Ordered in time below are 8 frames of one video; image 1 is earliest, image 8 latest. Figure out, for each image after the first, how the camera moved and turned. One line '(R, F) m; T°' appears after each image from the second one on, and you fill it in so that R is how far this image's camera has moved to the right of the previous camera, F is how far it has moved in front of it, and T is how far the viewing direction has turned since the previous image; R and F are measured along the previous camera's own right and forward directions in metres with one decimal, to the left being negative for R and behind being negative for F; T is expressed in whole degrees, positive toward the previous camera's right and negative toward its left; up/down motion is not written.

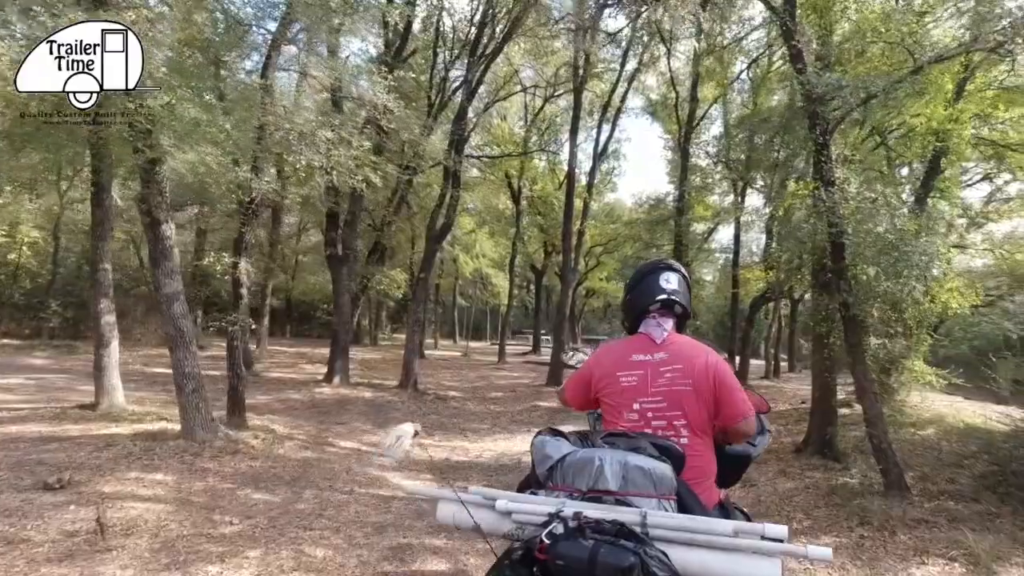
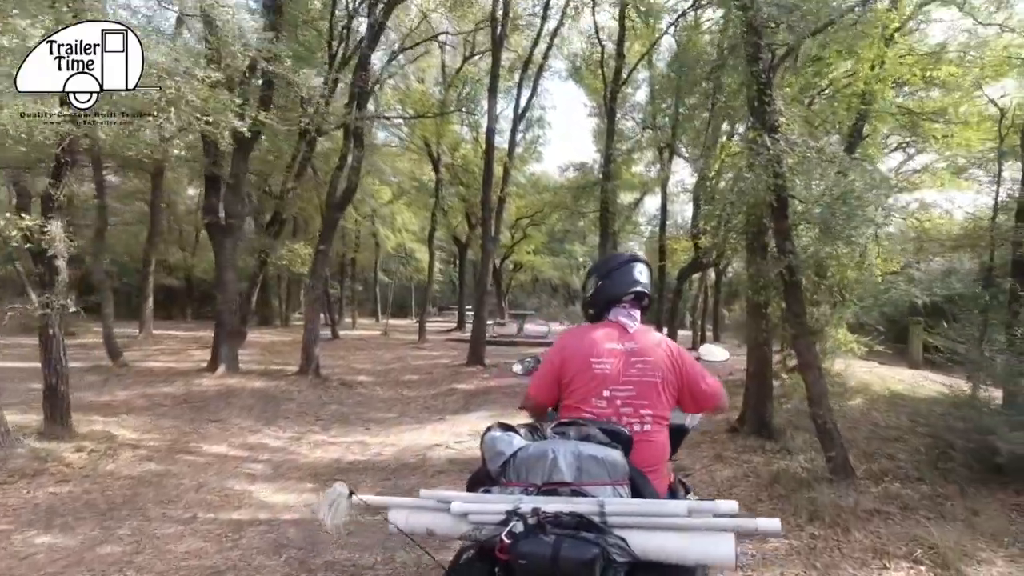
(+0.4, +1.4) m; +7°
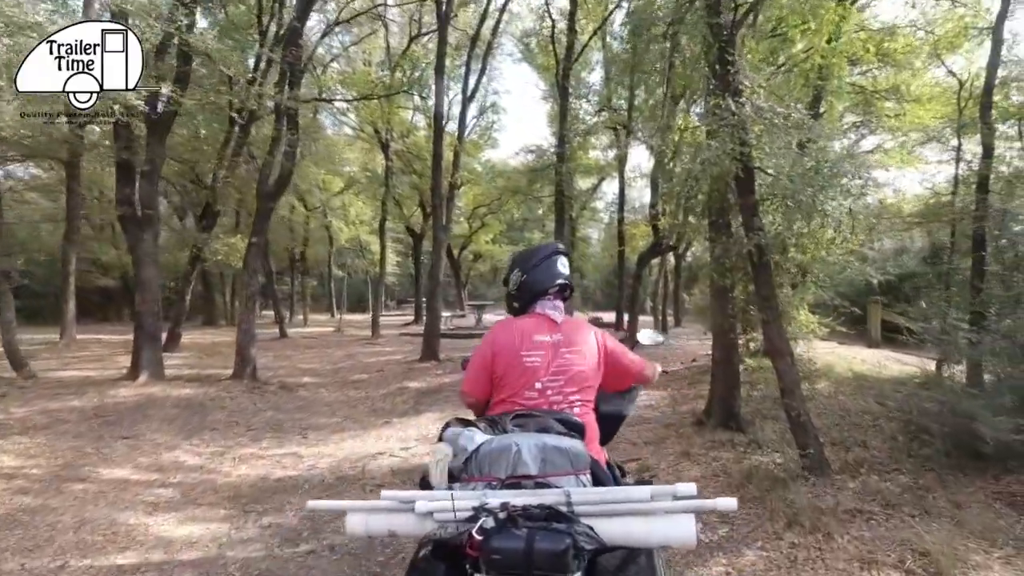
(+0.2, +0.8) m; +4°
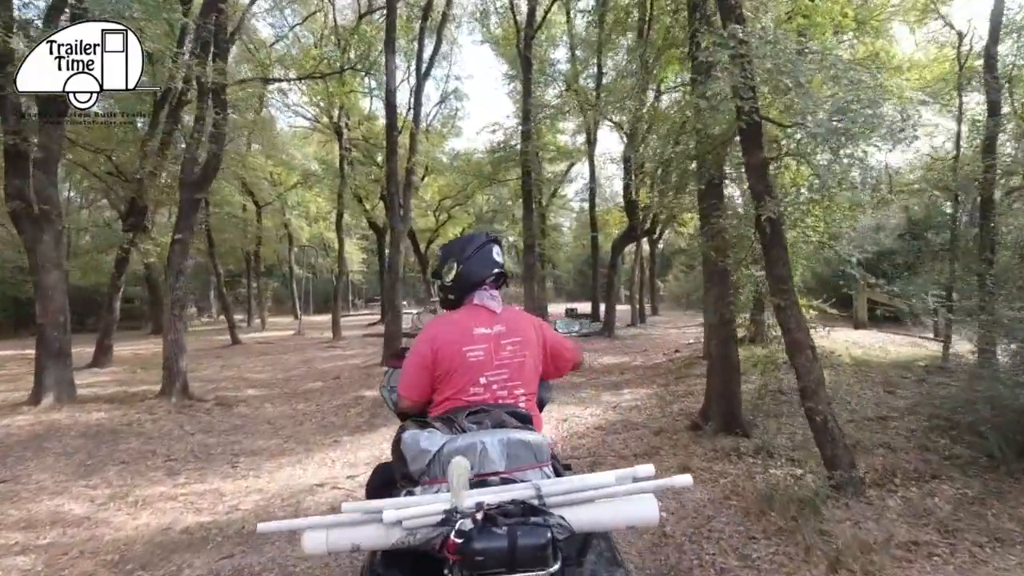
(+0.2, +1.3) m; +3°
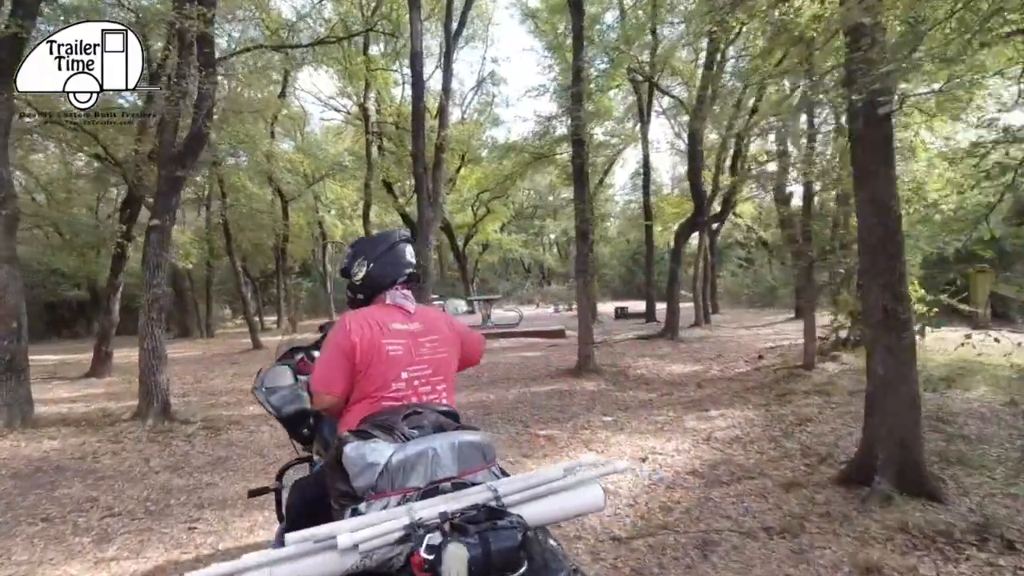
(-0.2, +2.4) m; -4°
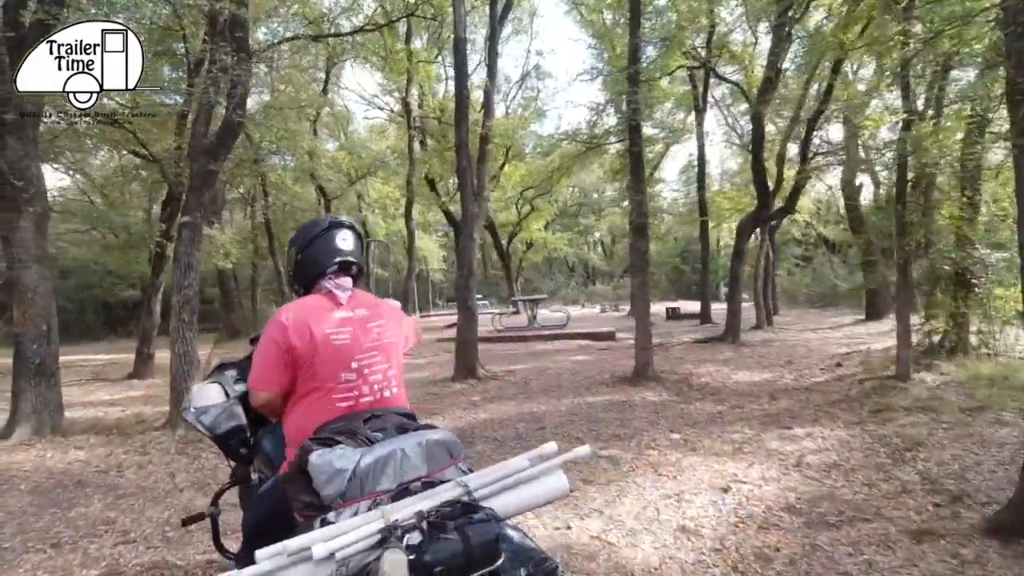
(-0.2, +0.9) m; -4°
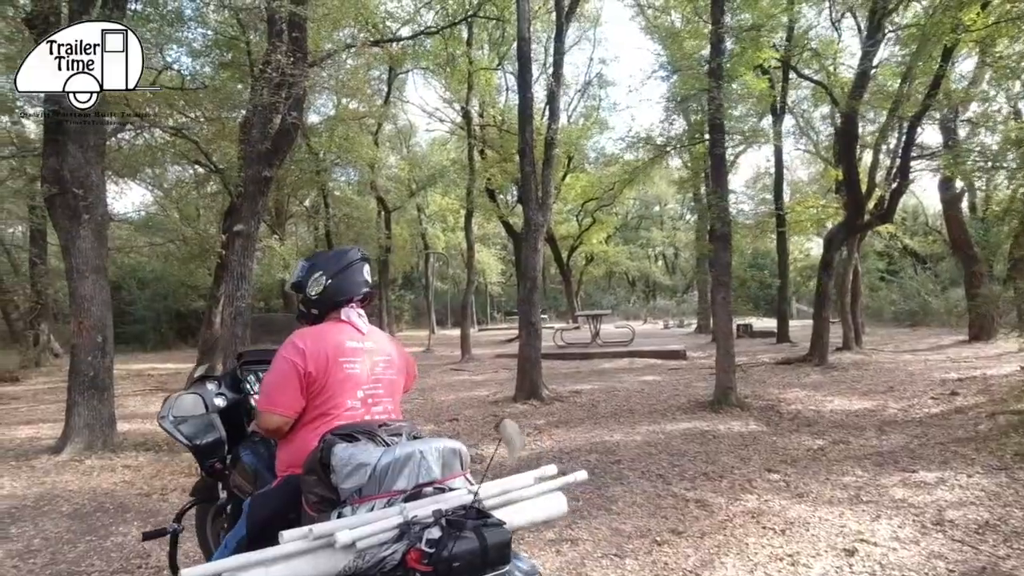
(-0.2, +0.8) m; -6°
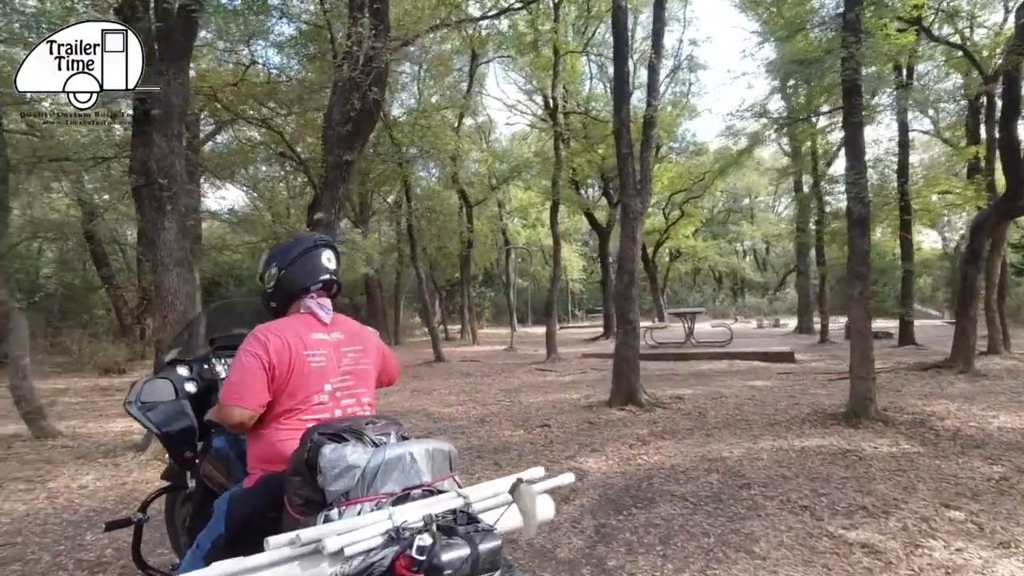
(-0.3, +0.9) m; -7°
